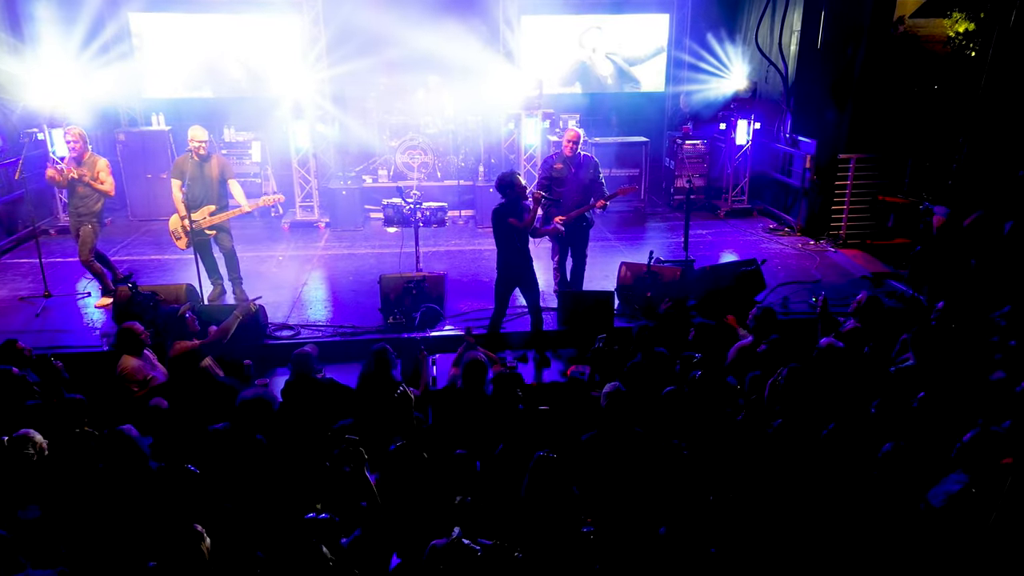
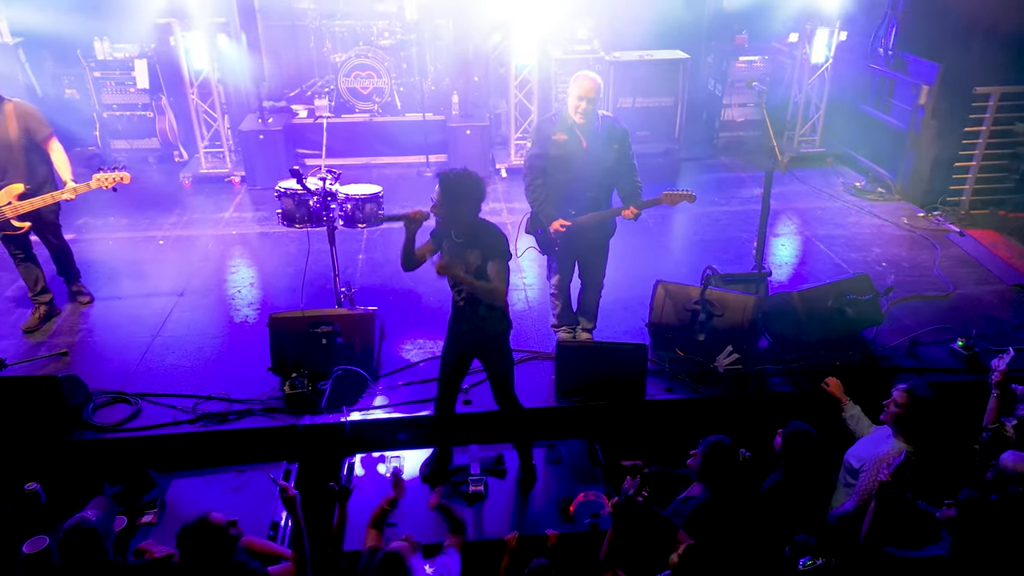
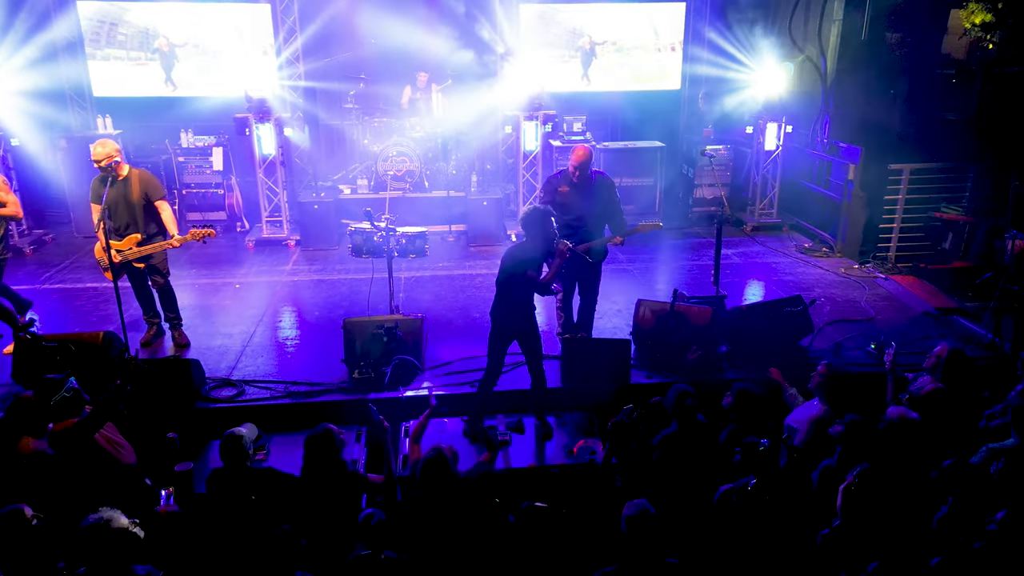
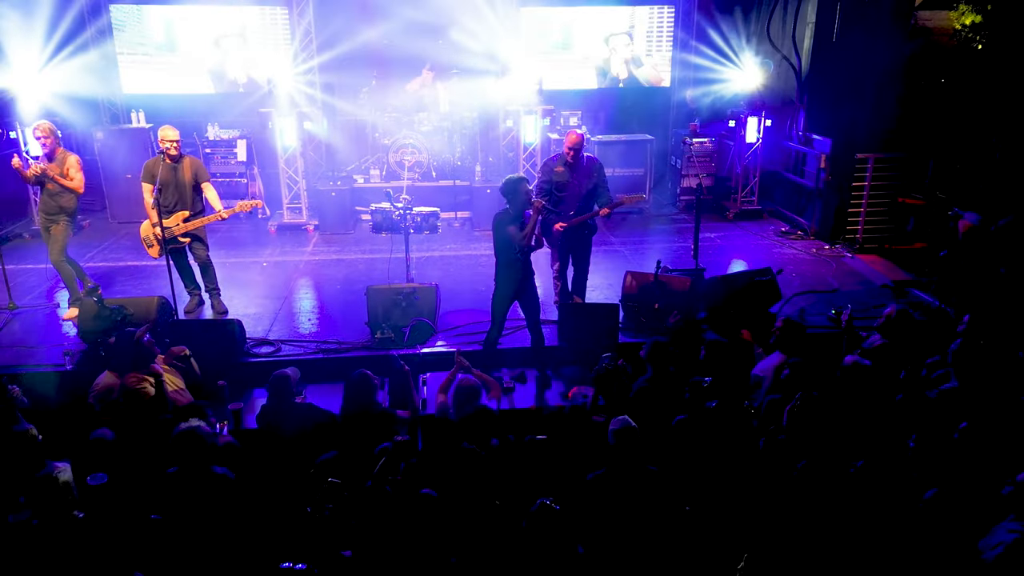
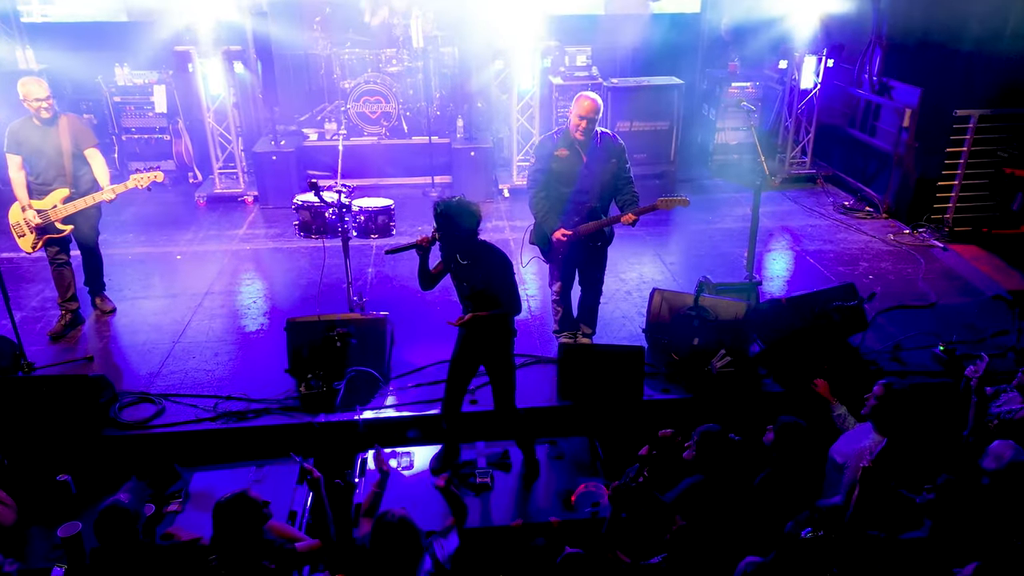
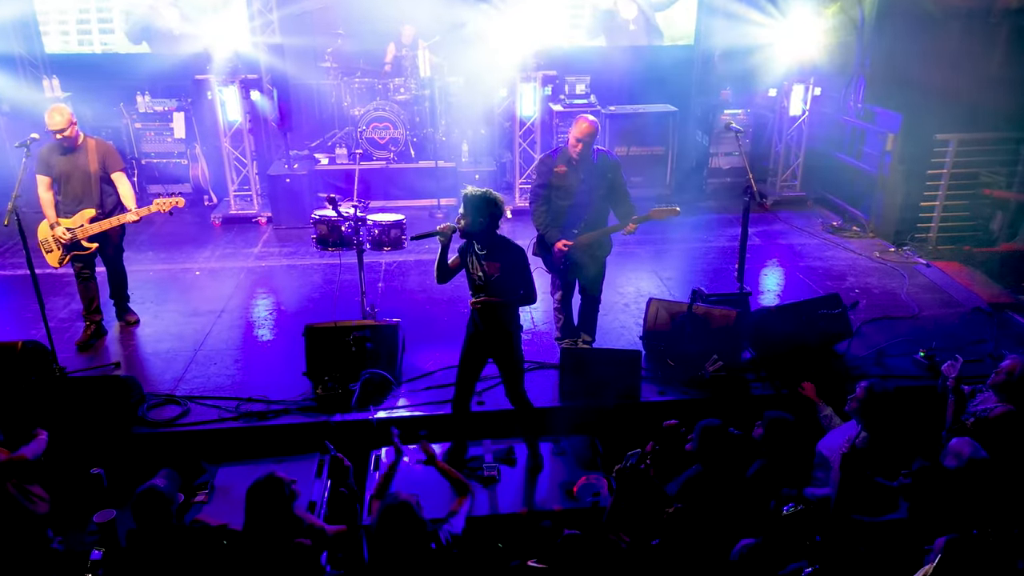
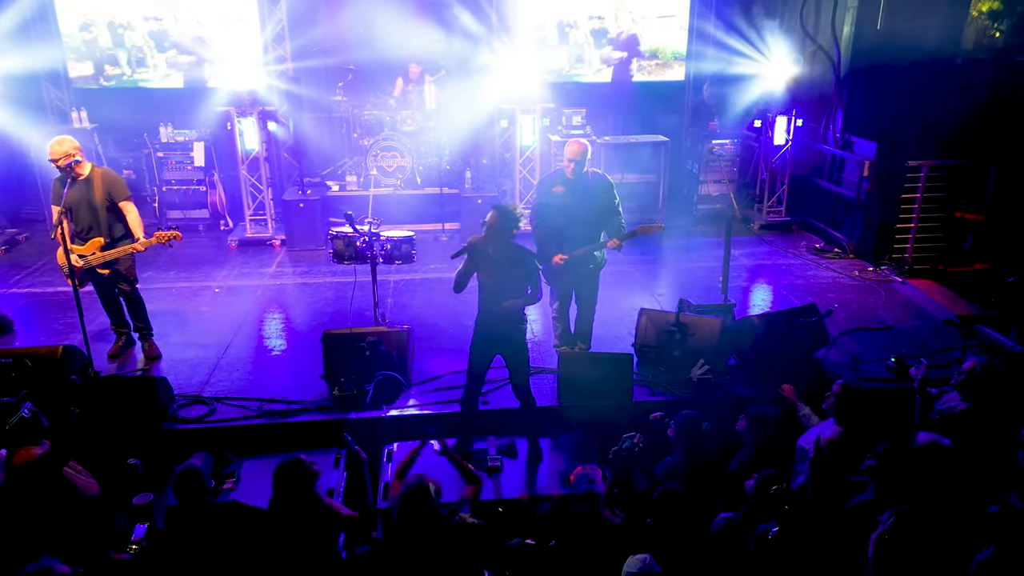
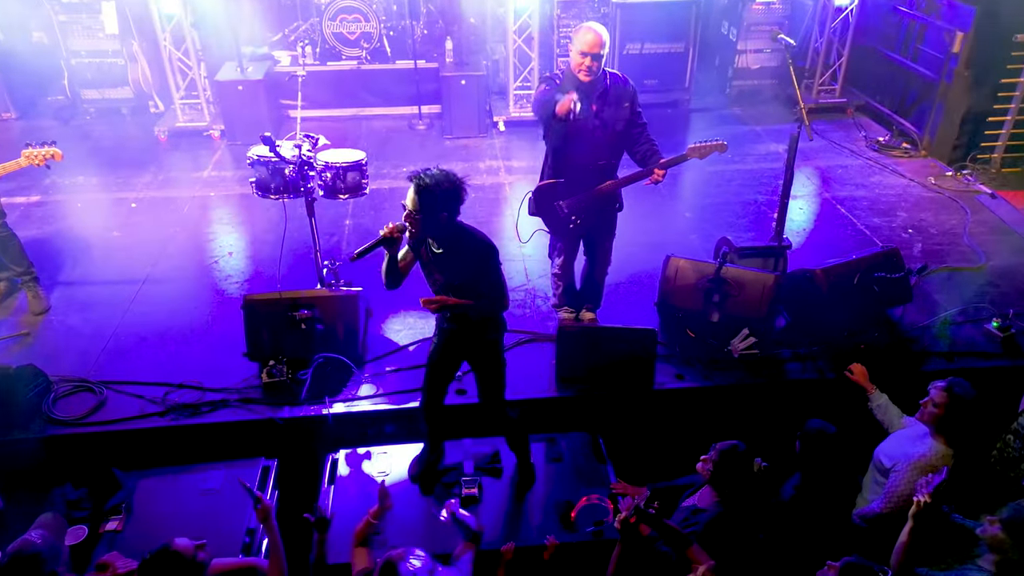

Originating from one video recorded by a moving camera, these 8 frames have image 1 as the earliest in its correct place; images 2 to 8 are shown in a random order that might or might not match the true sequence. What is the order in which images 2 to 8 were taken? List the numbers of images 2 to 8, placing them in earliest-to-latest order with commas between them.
4, 3, 7, 6, 5, 2, 8
